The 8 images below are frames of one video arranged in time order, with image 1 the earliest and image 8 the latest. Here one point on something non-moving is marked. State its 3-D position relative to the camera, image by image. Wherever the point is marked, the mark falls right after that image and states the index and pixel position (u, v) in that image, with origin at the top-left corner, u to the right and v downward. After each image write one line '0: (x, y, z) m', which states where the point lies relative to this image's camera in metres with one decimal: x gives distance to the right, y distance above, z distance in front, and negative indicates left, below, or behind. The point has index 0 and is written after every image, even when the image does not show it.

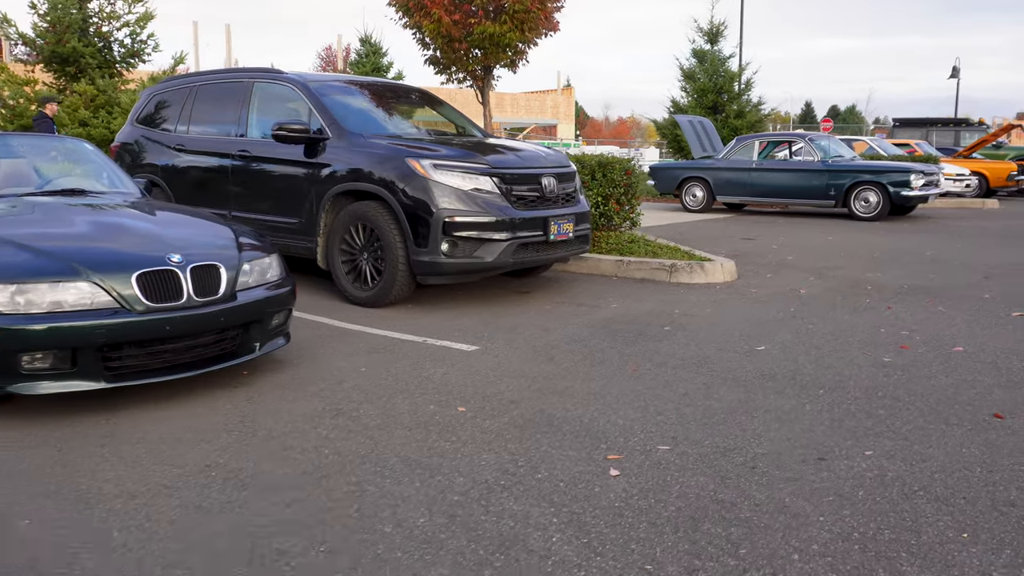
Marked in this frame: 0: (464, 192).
0: (-0.4, +0.7, +7.2) m
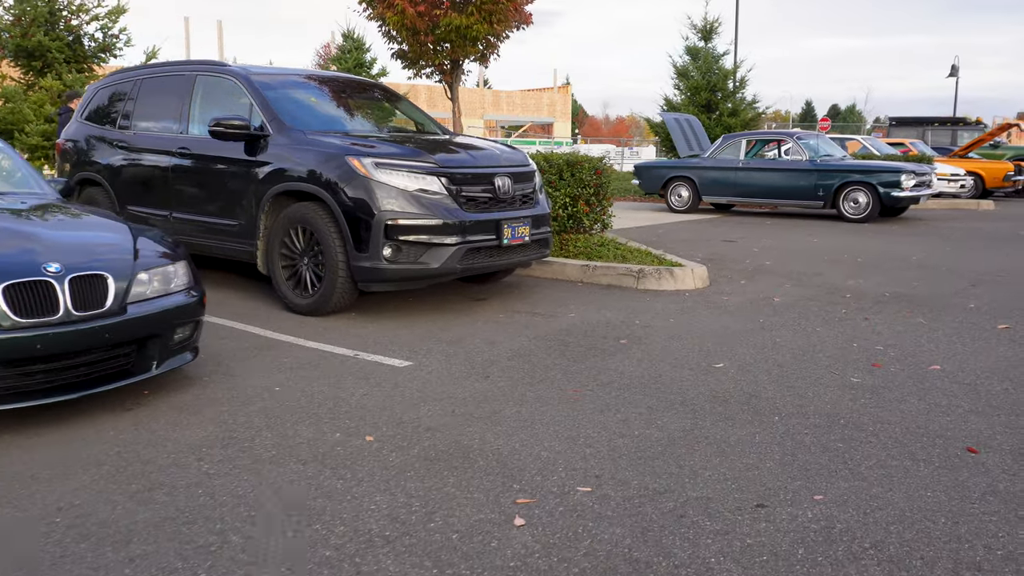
0: (-0.8, +0.7, +6.6) m
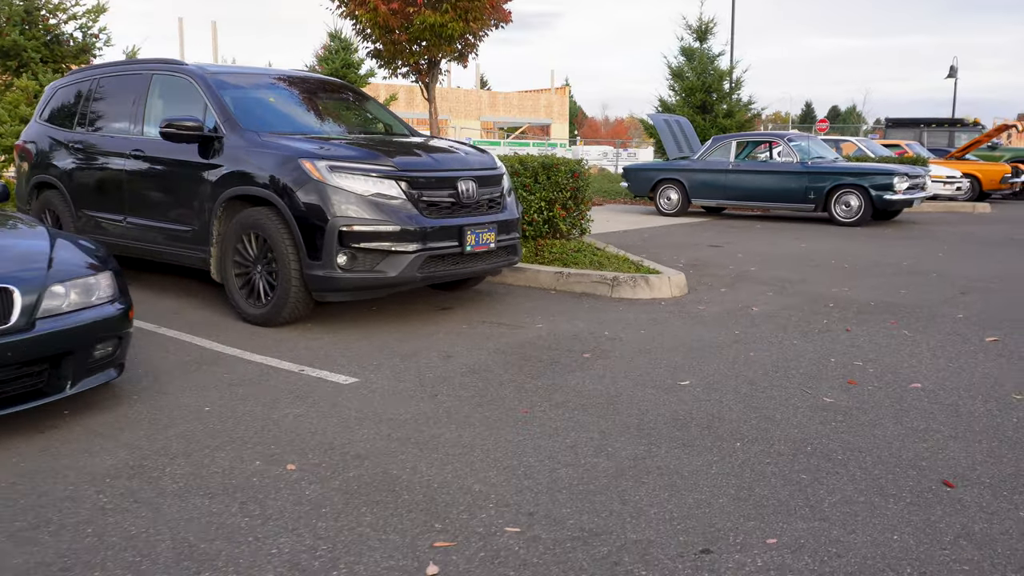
0: (-1.0, +0.6, +6.3) m
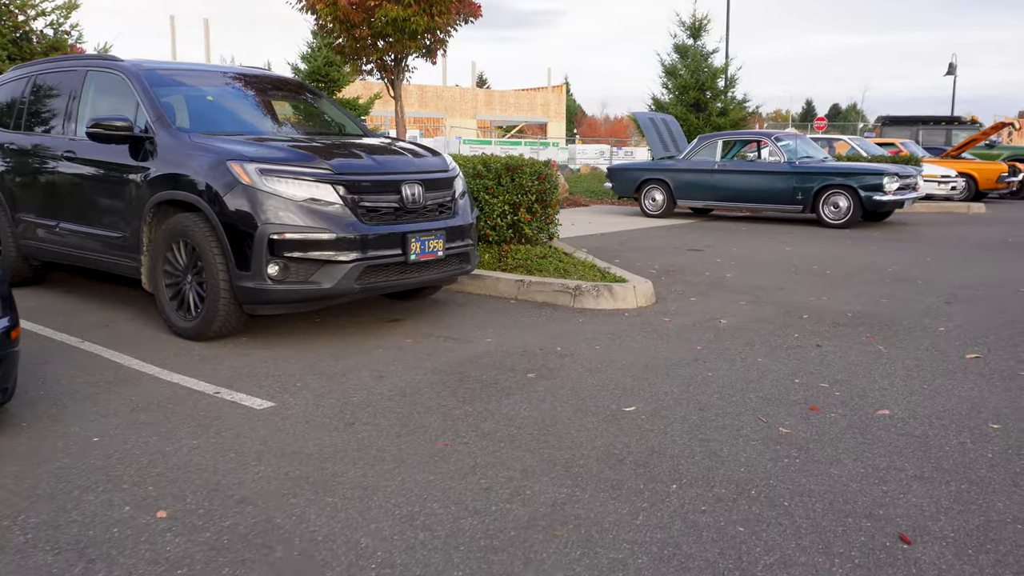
0: (-1.4, +0.5, +5.8) m
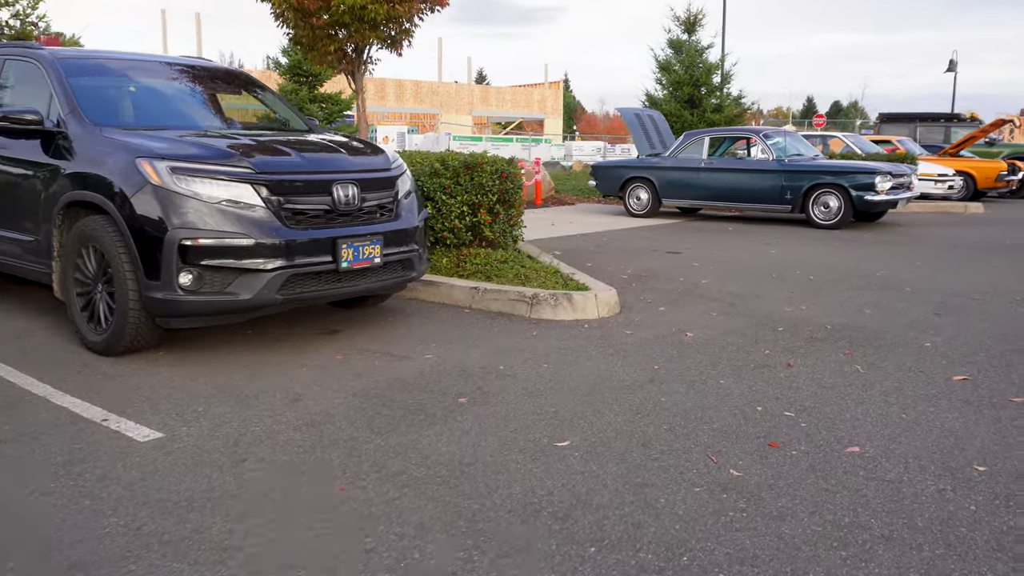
0: (-1.7, +0.5, +5.3) m
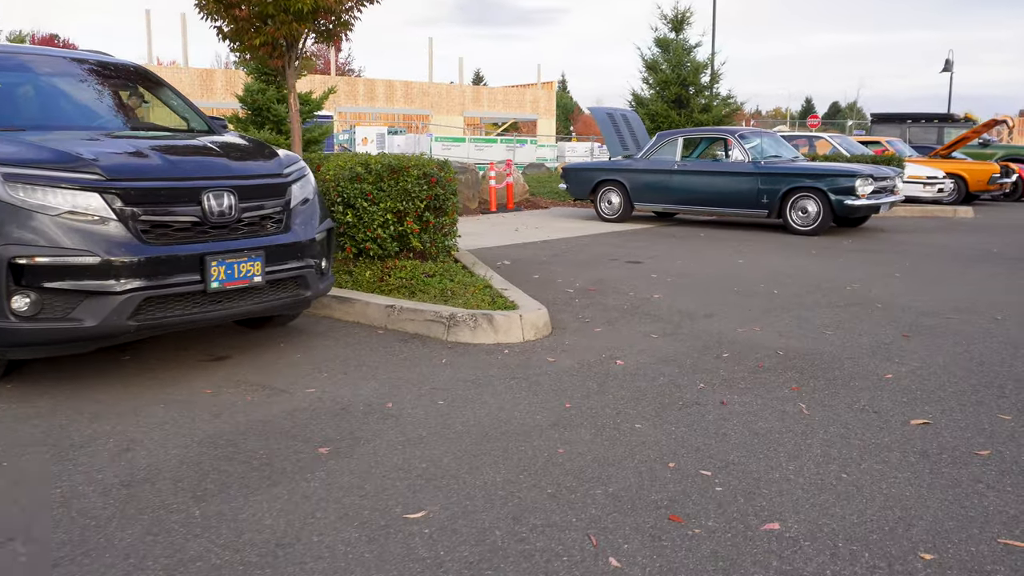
0: (-2.3, +0.3, +4.5) m
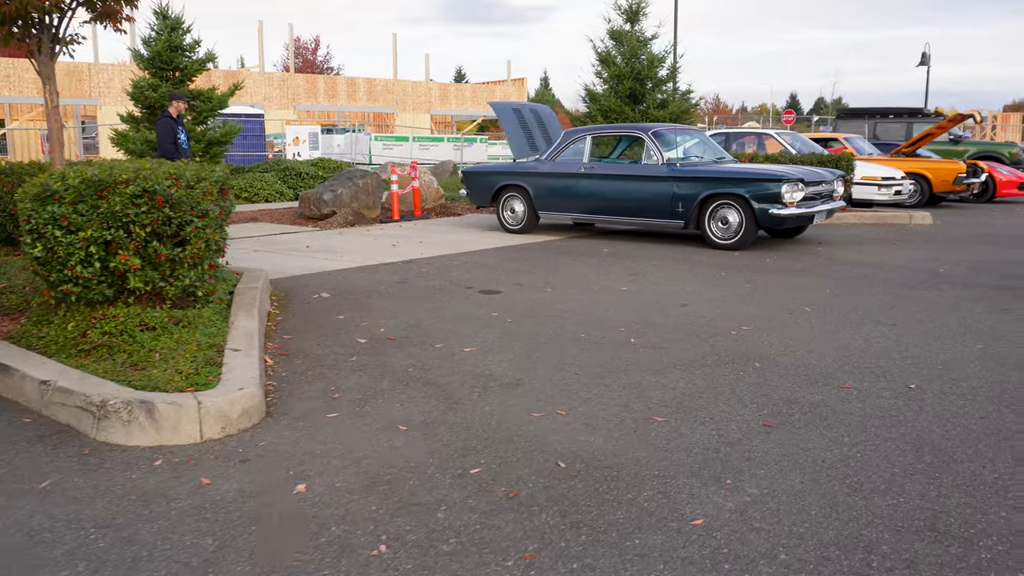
0: (-3.6, 0.0, +2.6) m
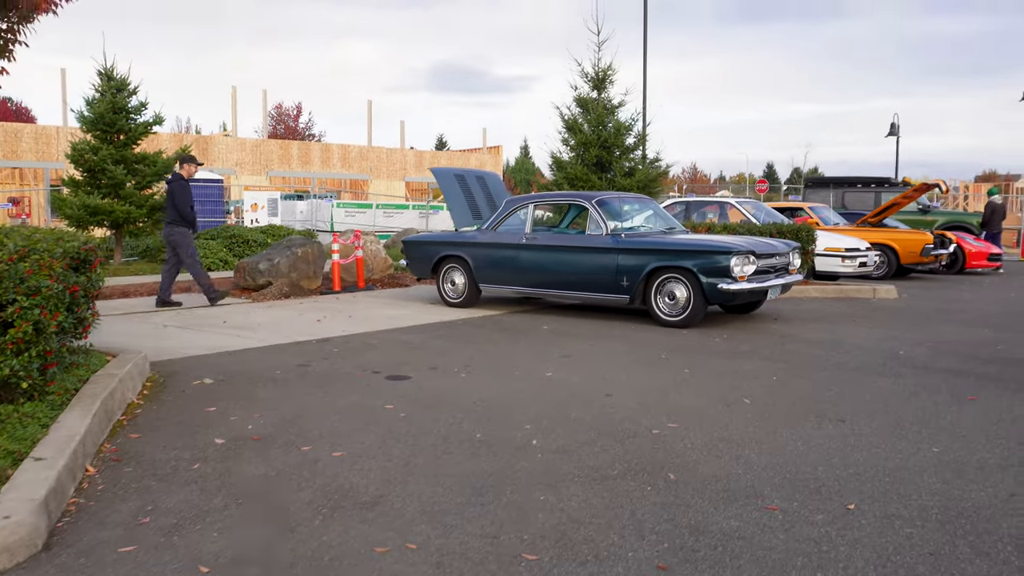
0: (-4.2, -0.2, +1.8) m
